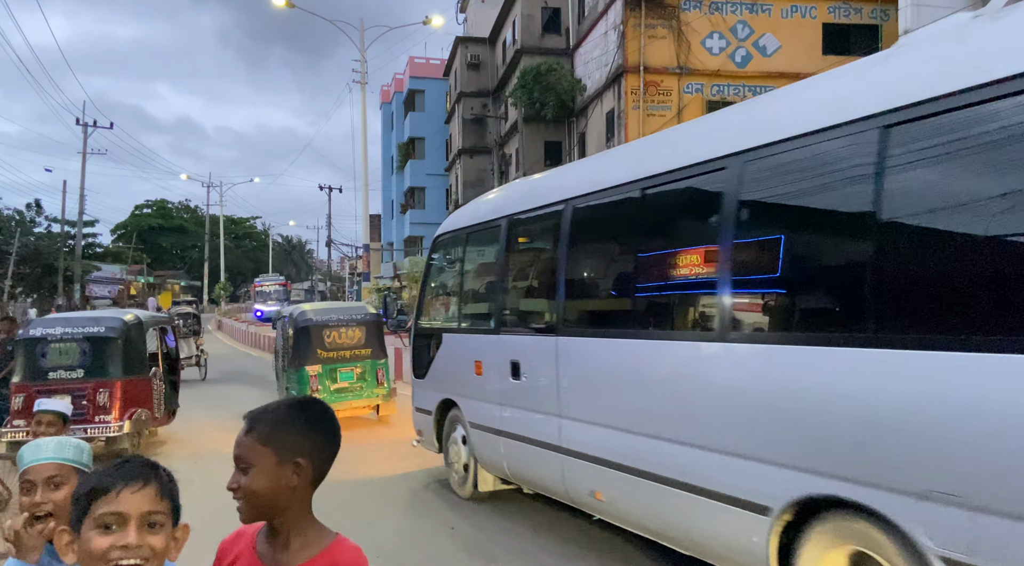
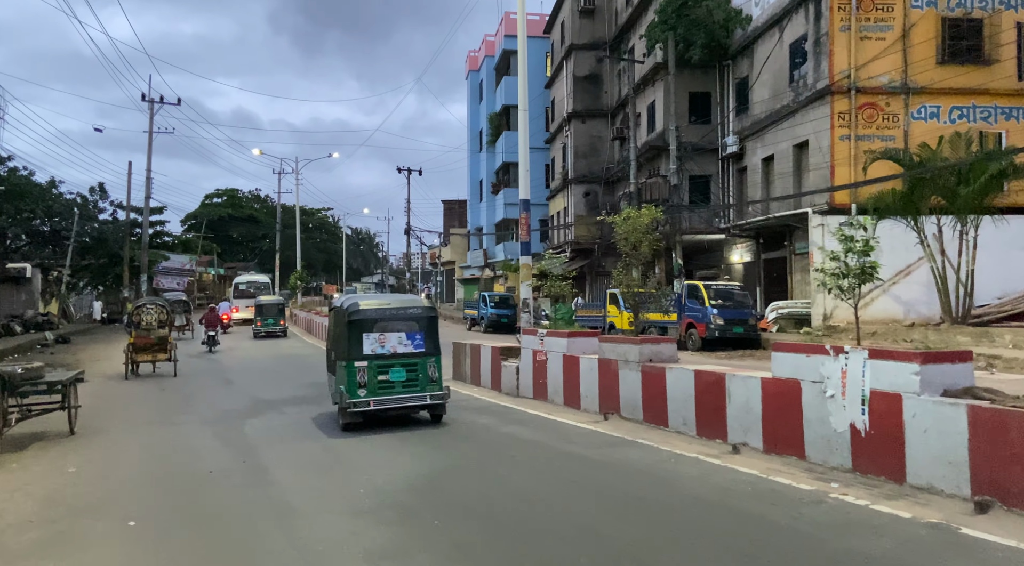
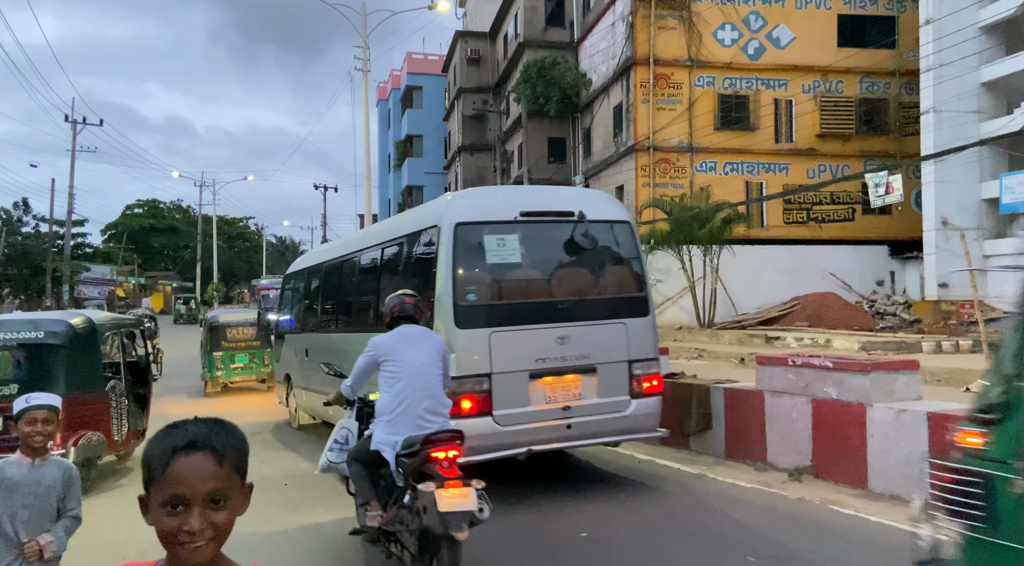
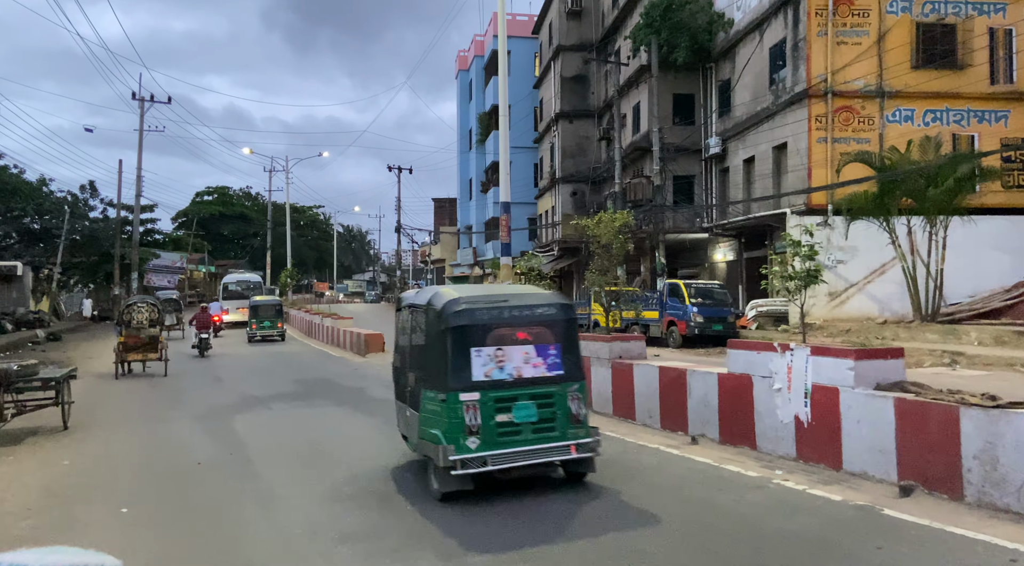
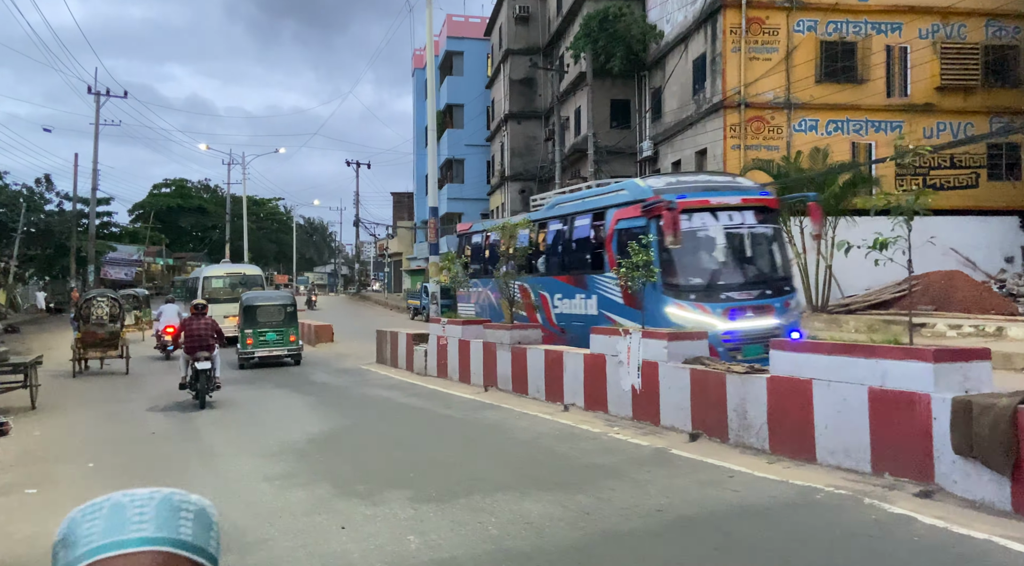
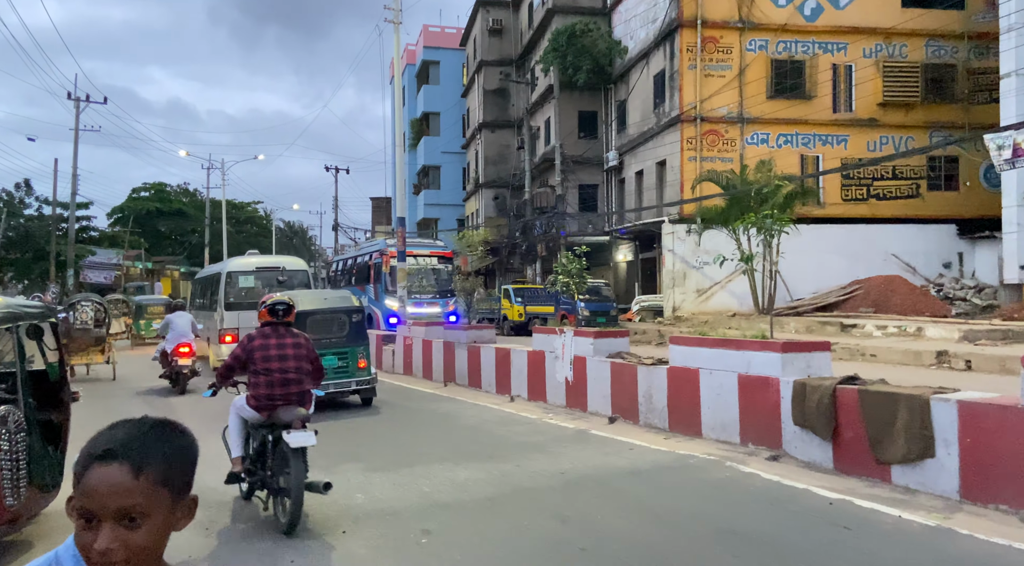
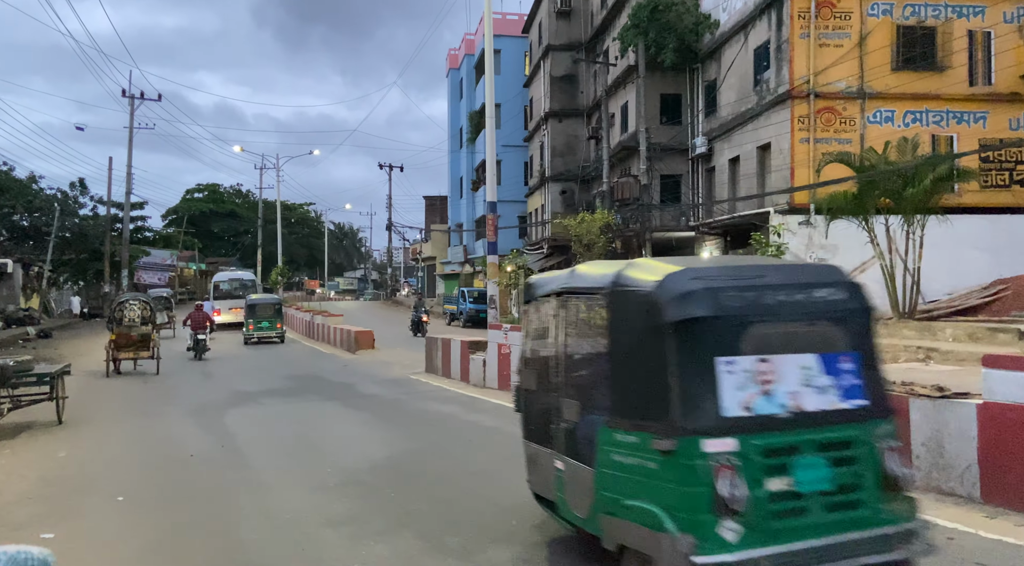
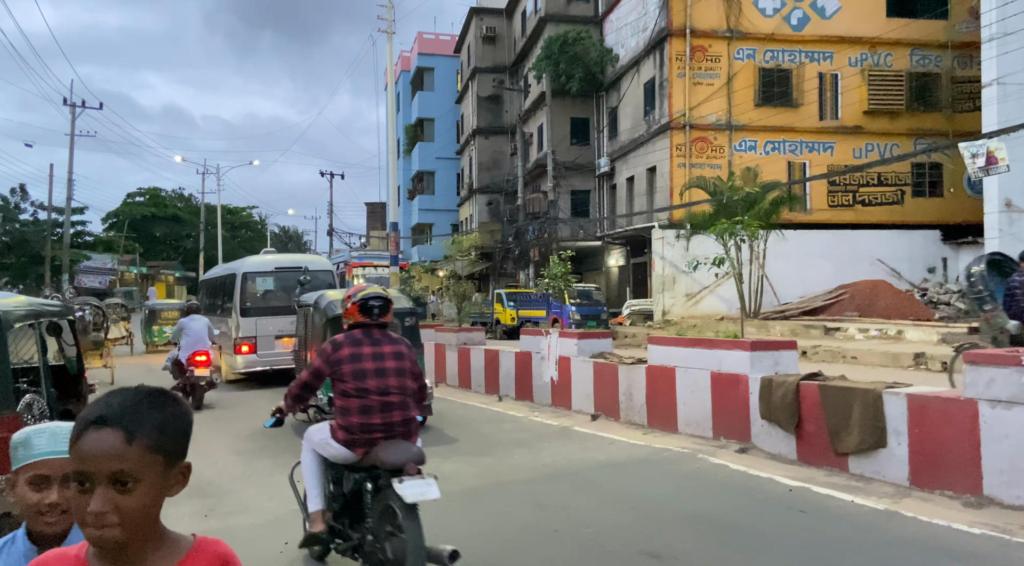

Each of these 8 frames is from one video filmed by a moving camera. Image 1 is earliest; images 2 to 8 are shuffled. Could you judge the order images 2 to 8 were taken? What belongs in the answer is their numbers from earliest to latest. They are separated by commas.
3, 8, 6, 5, 7, 4, 2
